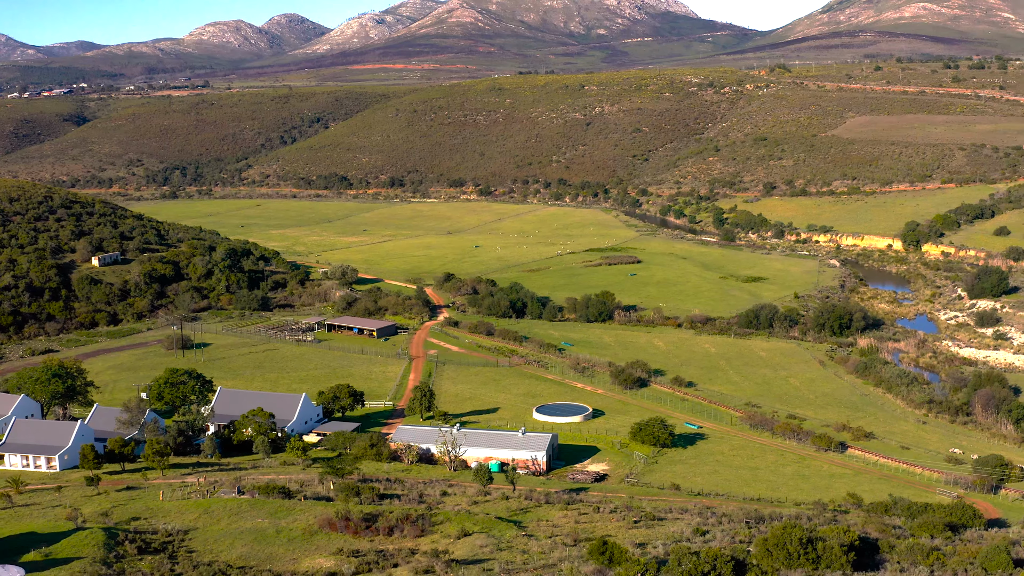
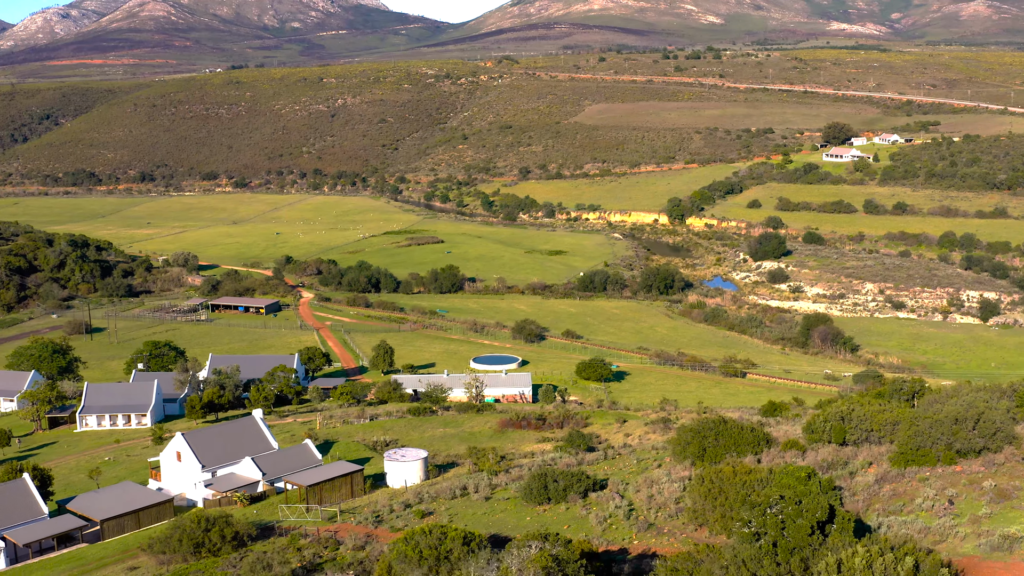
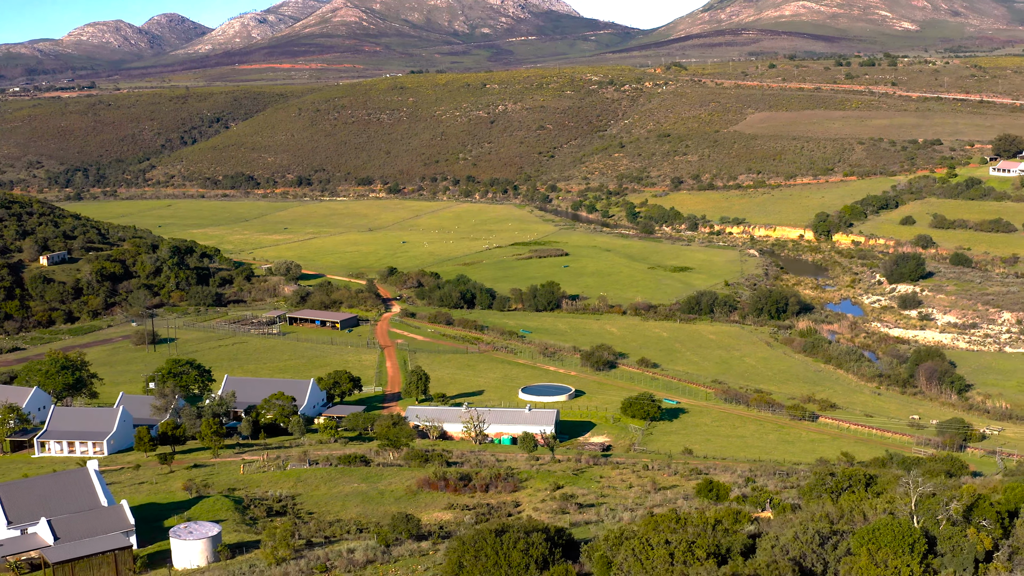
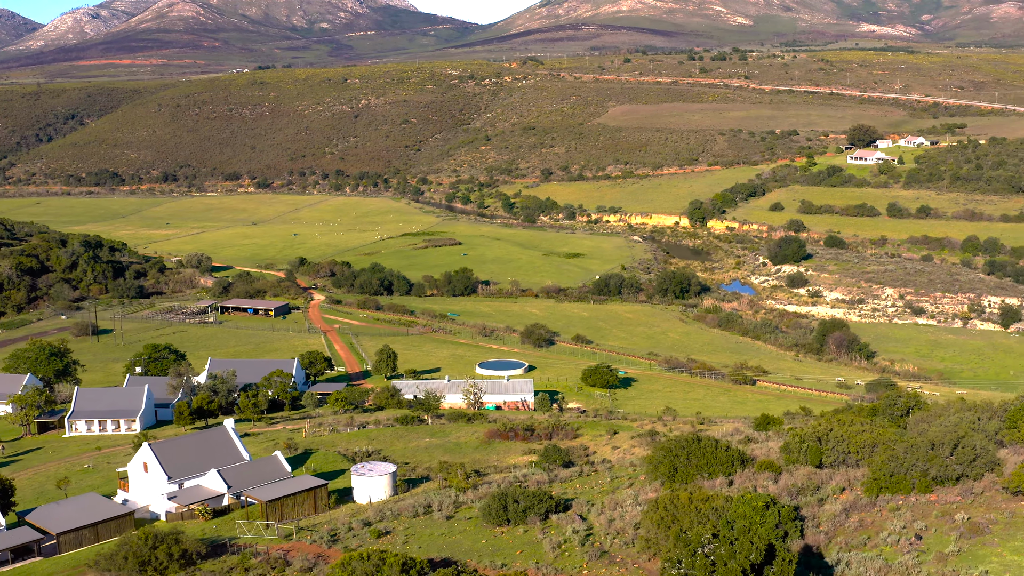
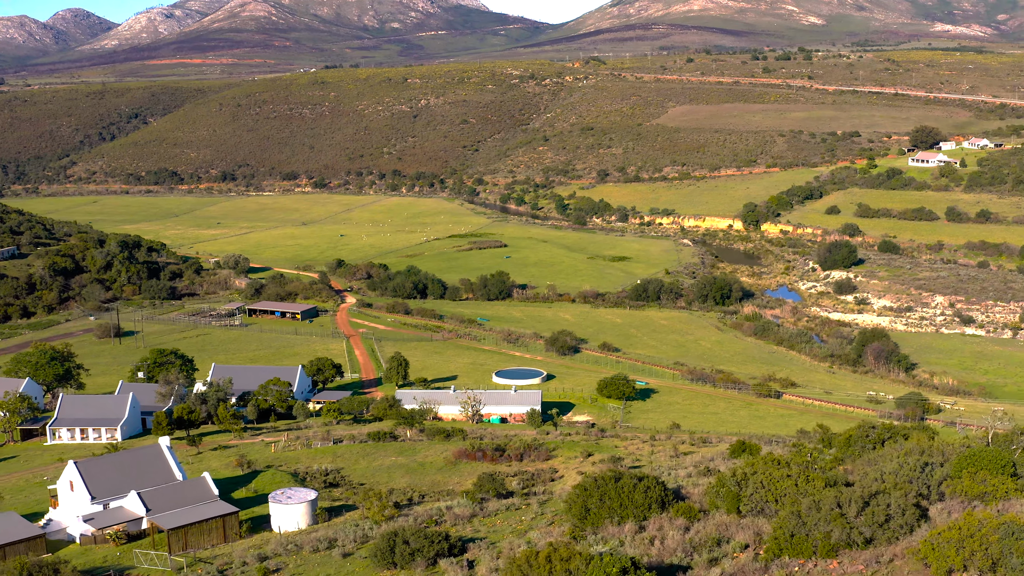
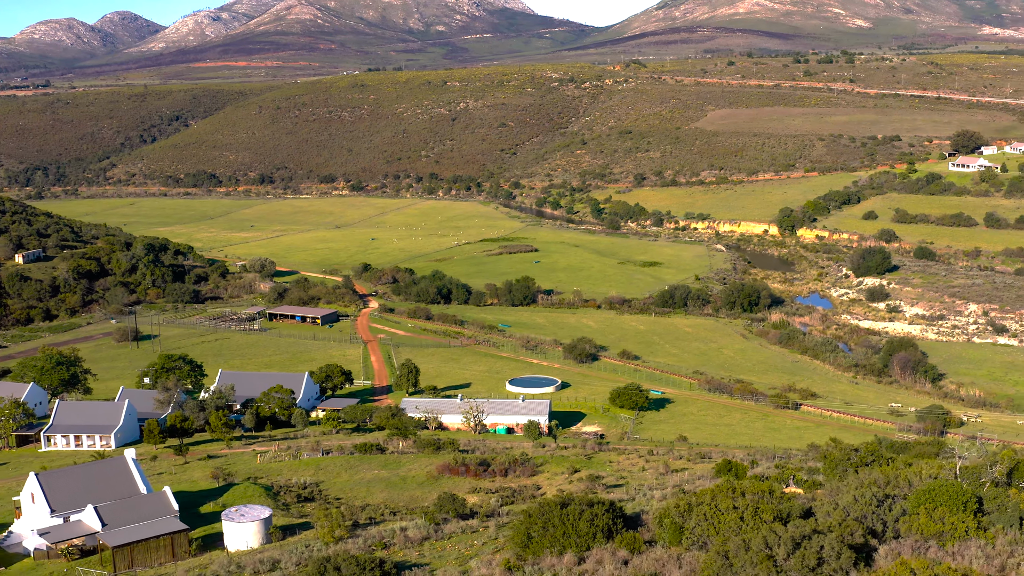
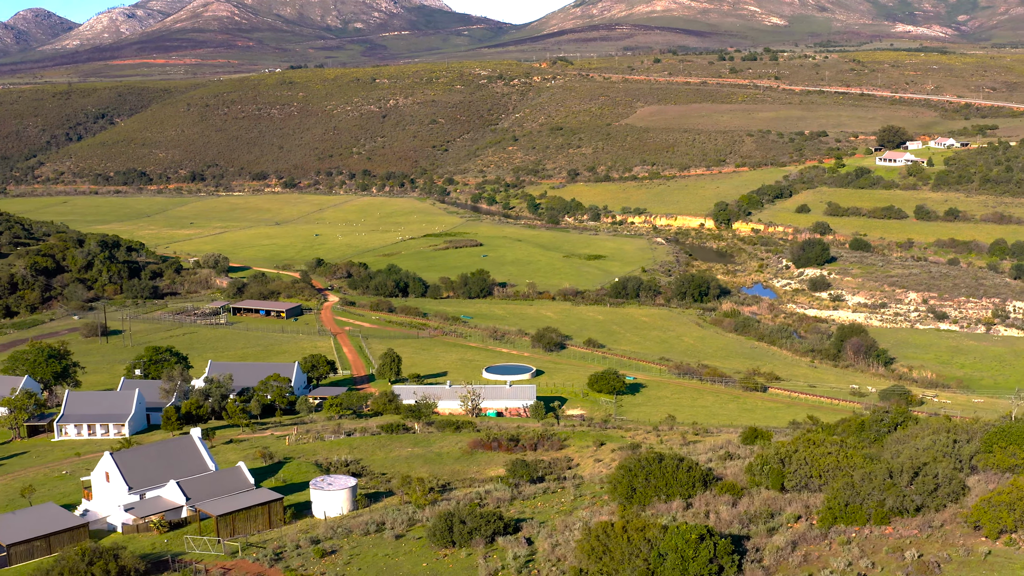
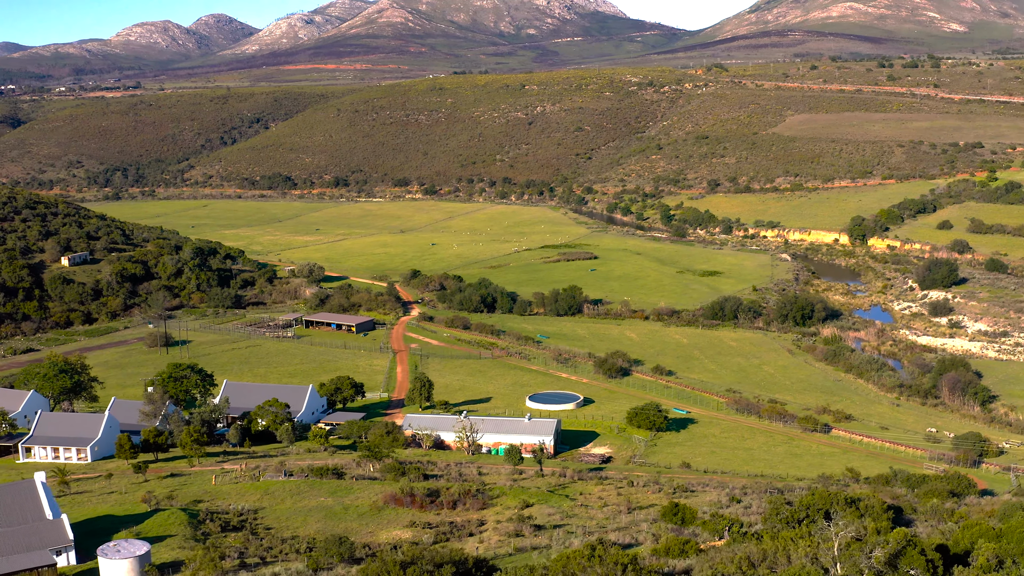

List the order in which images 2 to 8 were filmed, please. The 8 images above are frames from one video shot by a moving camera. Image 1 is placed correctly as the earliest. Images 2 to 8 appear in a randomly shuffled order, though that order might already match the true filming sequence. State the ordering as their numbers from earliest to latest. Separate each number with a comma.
8, 3, 6, 5, 7, 4, 2
